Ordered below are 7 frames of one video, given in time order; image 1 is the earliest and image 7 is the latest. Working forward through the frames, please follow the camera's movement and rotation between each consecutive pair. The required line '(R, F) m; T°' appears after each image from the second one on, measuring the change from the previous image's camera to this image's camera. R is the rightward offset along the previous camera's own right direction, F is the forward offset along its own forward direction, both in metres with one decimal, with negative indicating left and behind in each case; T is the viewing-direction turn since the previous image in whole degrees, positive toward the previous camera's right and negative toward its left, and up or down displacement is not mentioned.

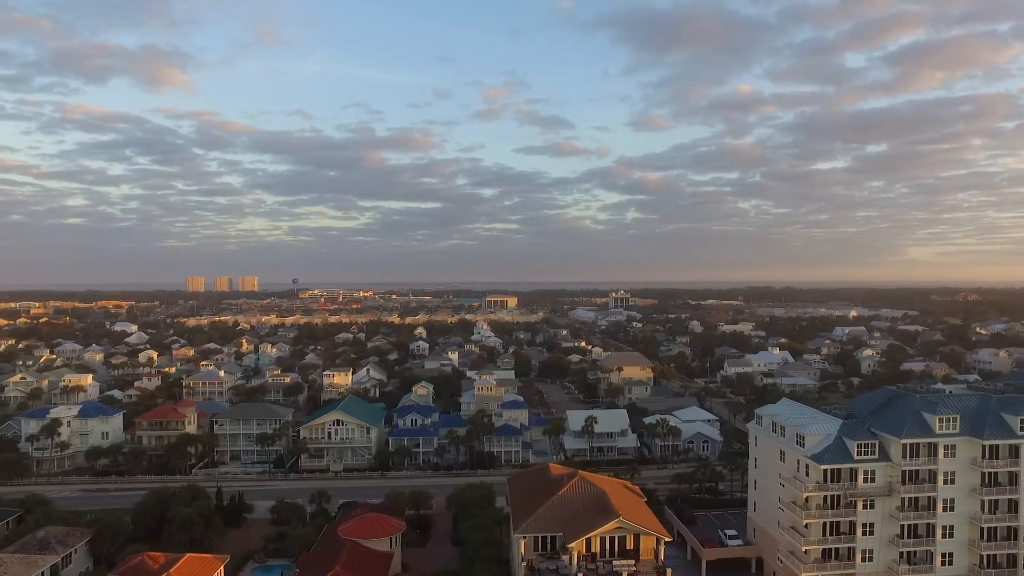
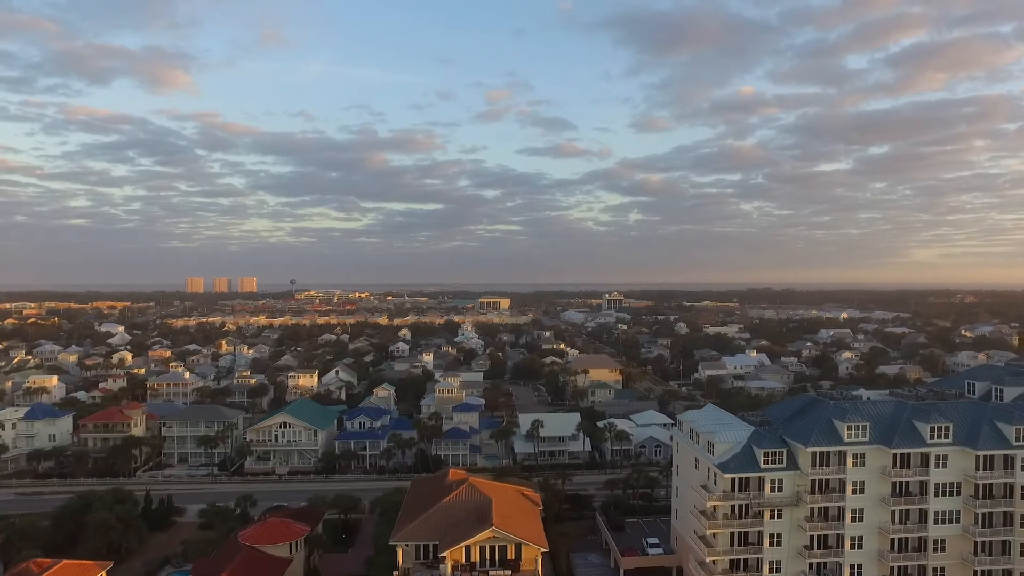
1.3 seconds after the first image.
(+4.0, +0.7) m; 0°
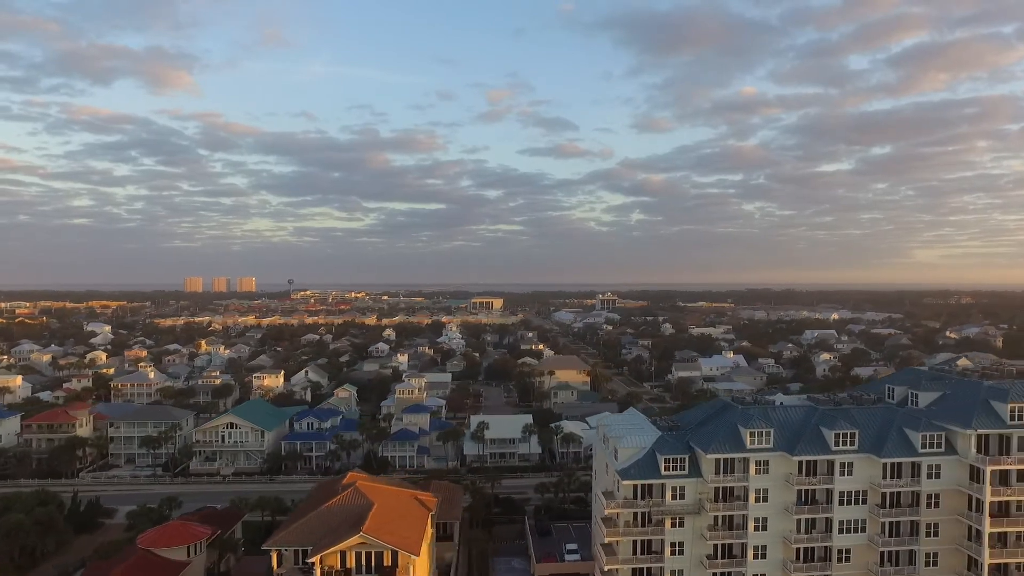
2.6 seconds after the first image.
(+4.0, +0.7) m; 0°
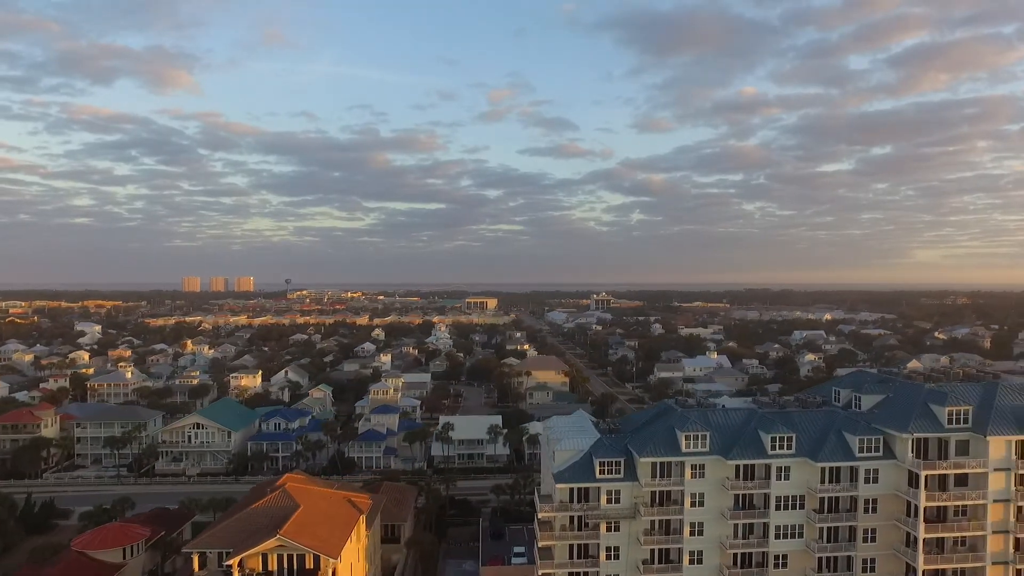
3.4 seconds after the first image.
(+2.4, +0.4) m; 0°
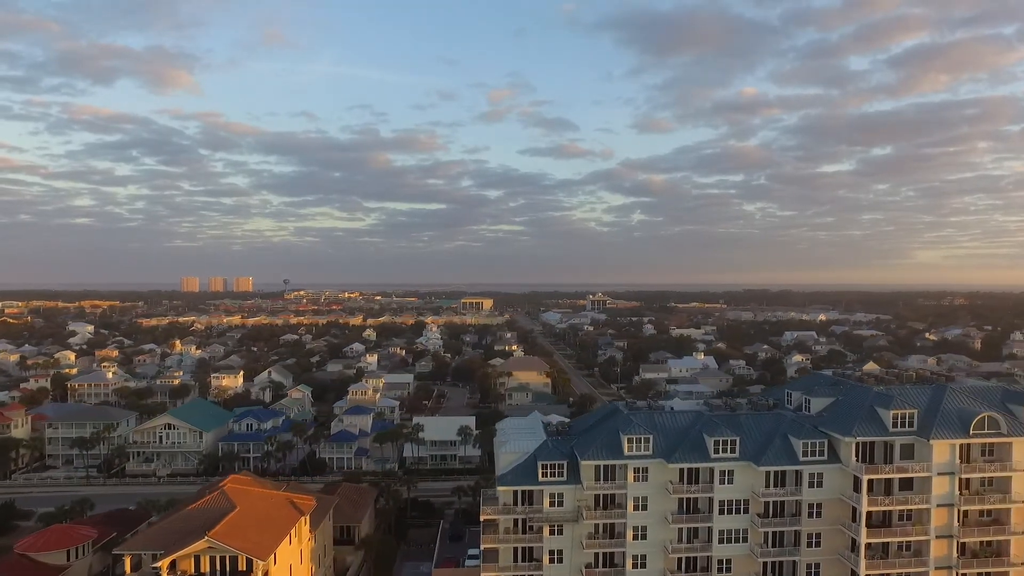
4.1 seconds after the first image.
(+2.1, +0.3) m; 0°
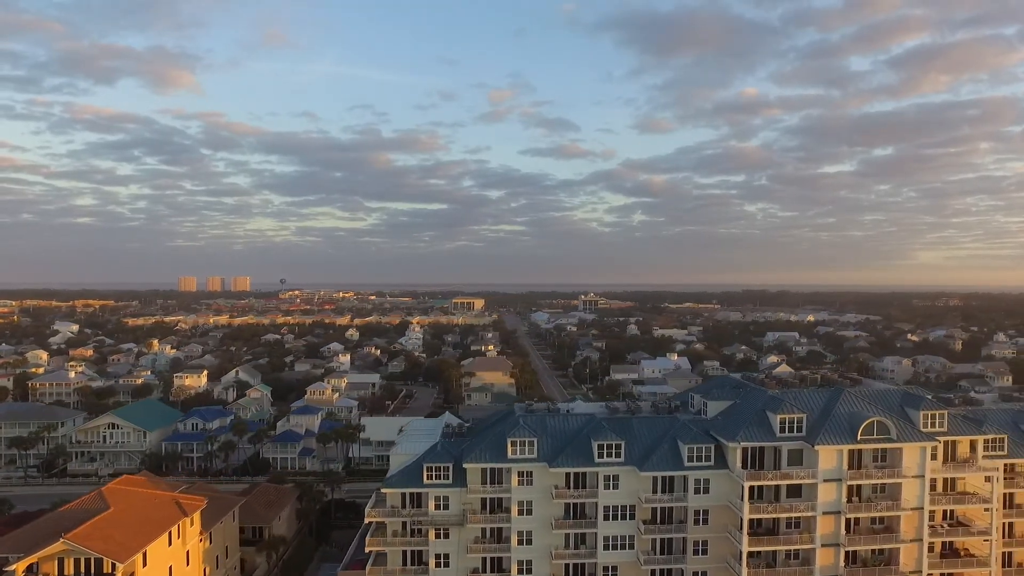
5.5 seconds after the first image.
(+4.0, +0.6) m; 0°
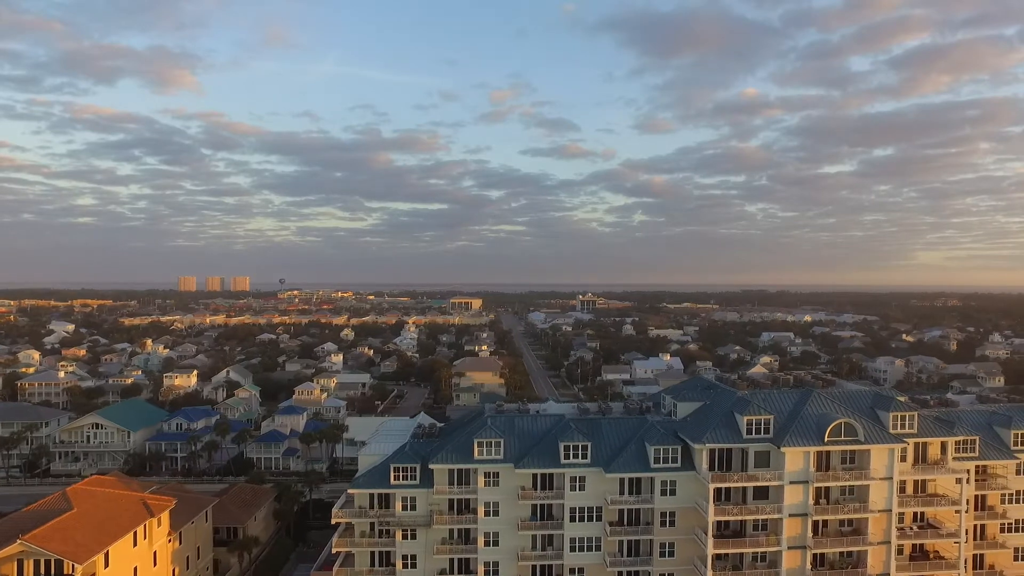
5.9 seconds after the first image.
(+1.1, +0.2) m; 0°
